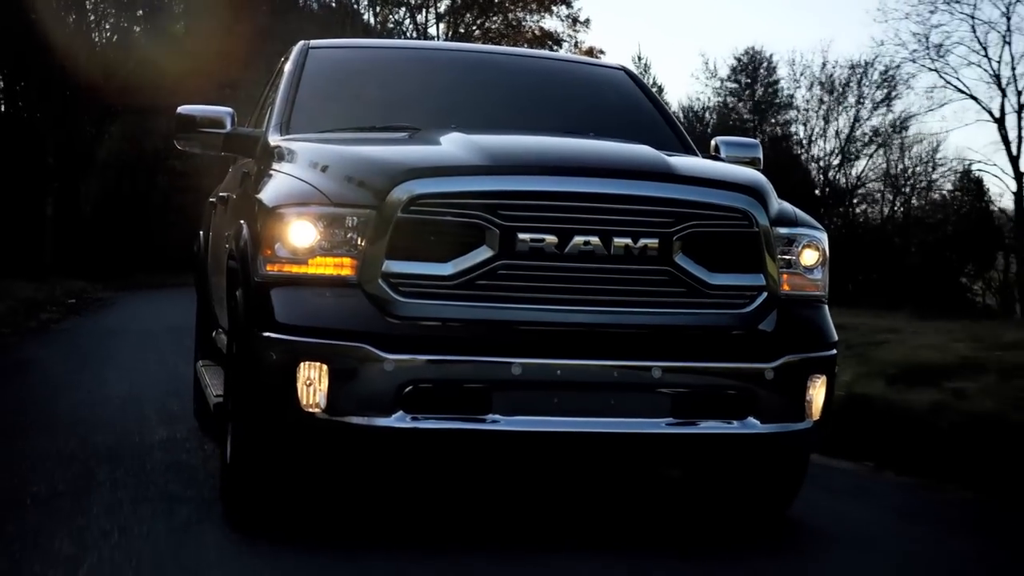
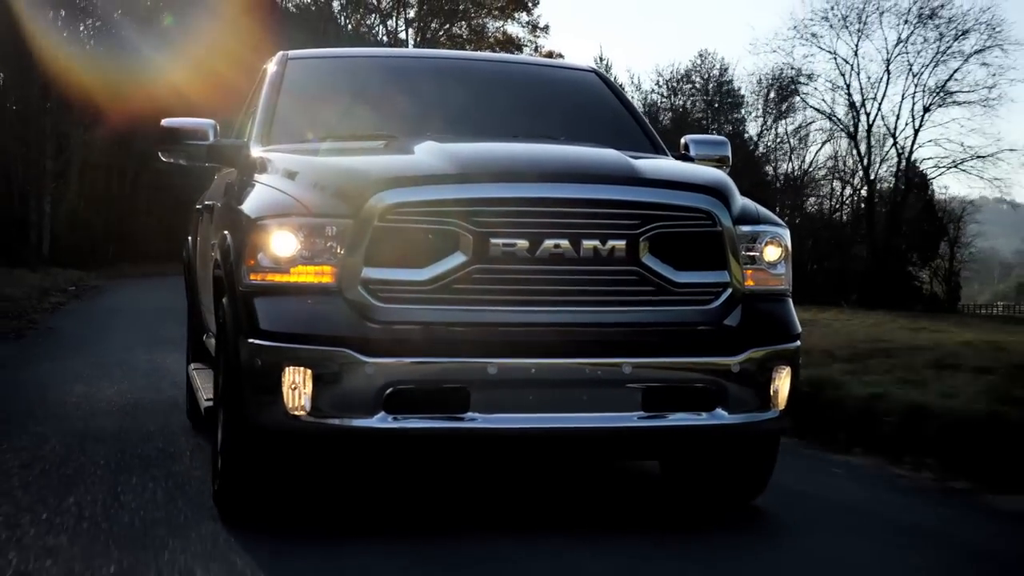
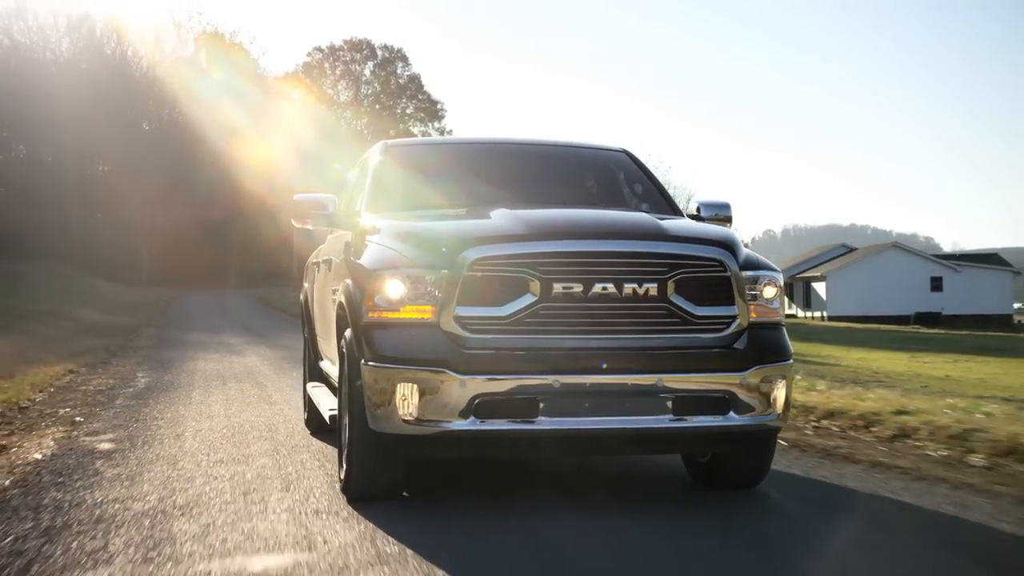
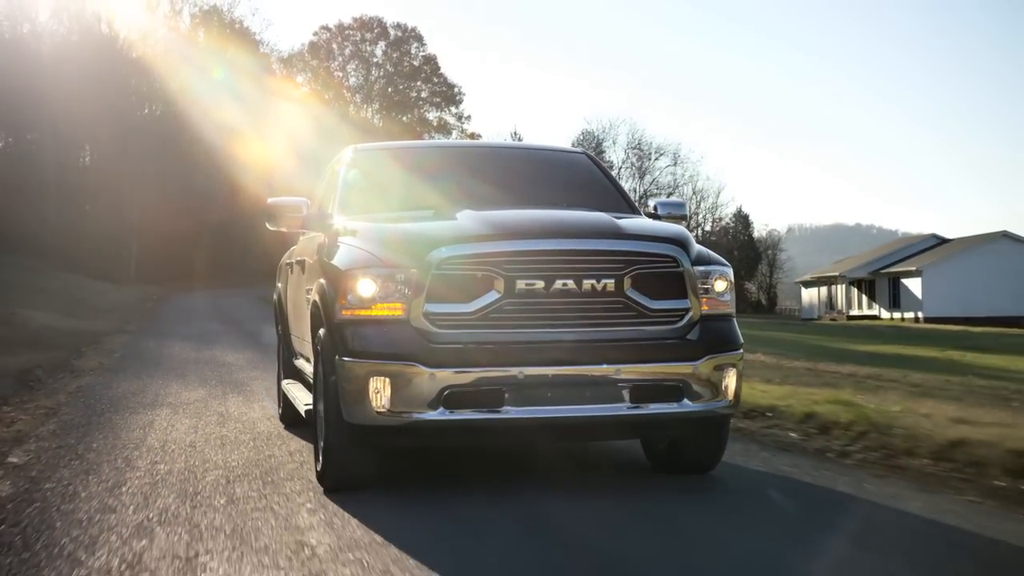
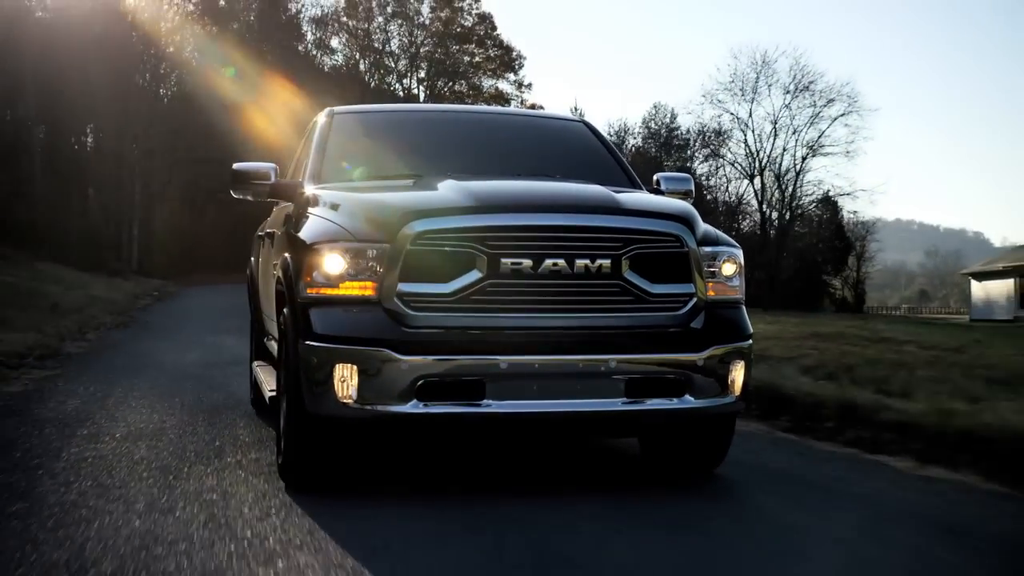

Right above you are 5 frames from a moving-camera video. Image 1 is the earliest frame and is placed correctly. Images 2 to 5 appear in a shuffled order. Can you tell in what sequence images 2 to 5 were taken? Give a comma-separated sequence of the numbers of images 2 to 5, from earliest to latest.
2, 5, 4, 3
